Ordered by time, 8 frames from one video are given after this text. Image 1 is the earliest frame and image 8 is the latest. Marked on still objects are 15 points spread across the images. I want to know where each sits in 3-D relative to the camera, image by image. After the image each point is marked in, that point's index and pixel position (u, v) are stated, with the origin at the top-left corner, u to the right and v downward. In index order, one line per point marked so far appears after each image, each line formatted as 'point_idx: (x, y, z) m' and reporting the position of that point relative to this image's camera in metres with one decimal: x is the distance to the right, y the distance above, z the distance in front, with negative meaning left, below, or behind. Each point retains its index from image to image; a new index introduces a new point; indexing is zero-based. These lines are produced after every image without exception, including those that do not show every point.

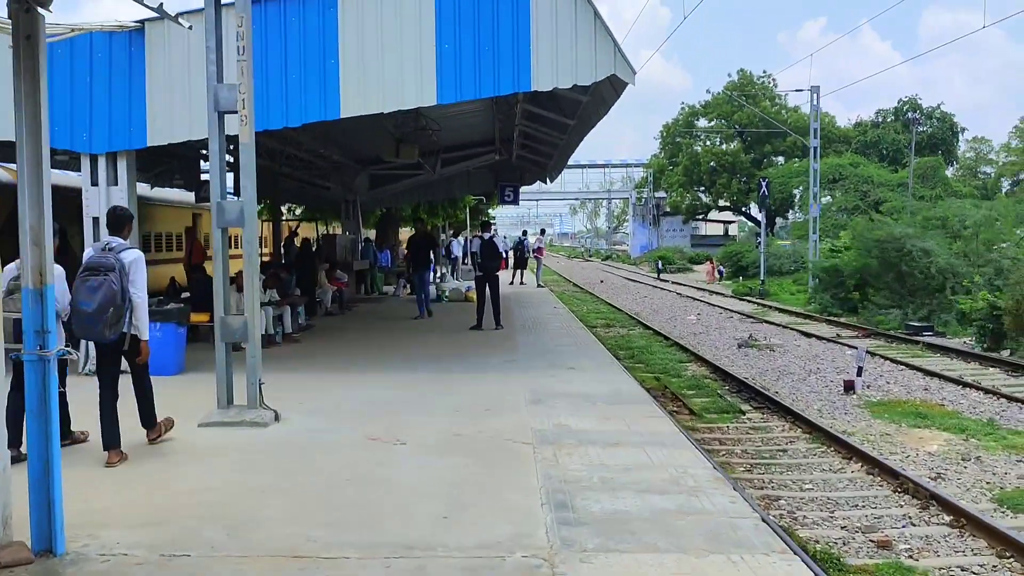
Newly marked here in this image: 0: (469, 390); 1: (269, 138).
0: (-0.4, -0.9, +8.2) m
1: (-3.9, +2.4, +14.9) m
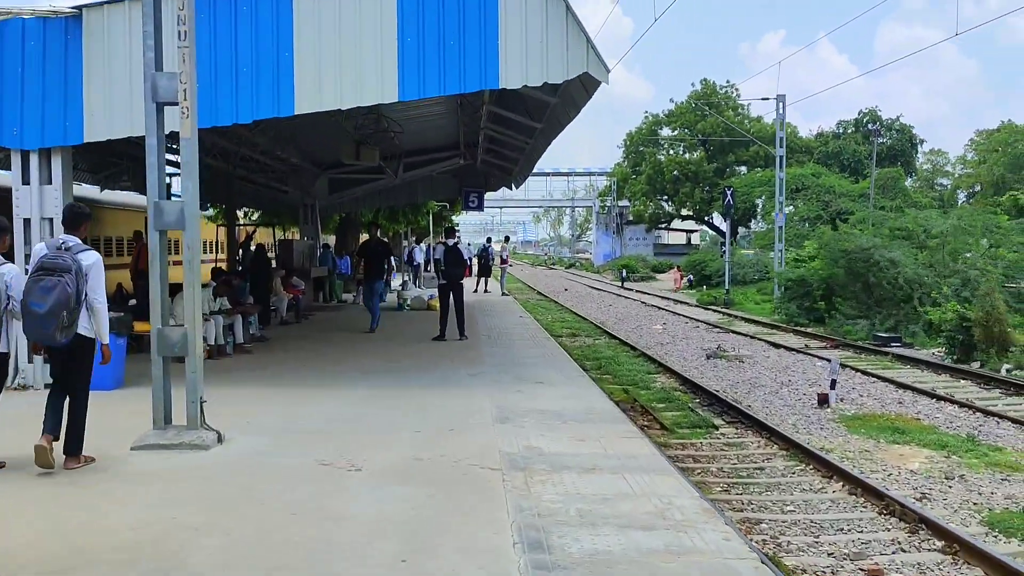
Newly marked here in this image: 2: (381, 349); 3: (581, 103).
0: (-0.7, -1.0, +7.6) m
1: (-4.4, +2.3, +14.3) m
2: (-1.6, -0.8, +11.7) m
3: (+0.9, +2.5, +12.4) m
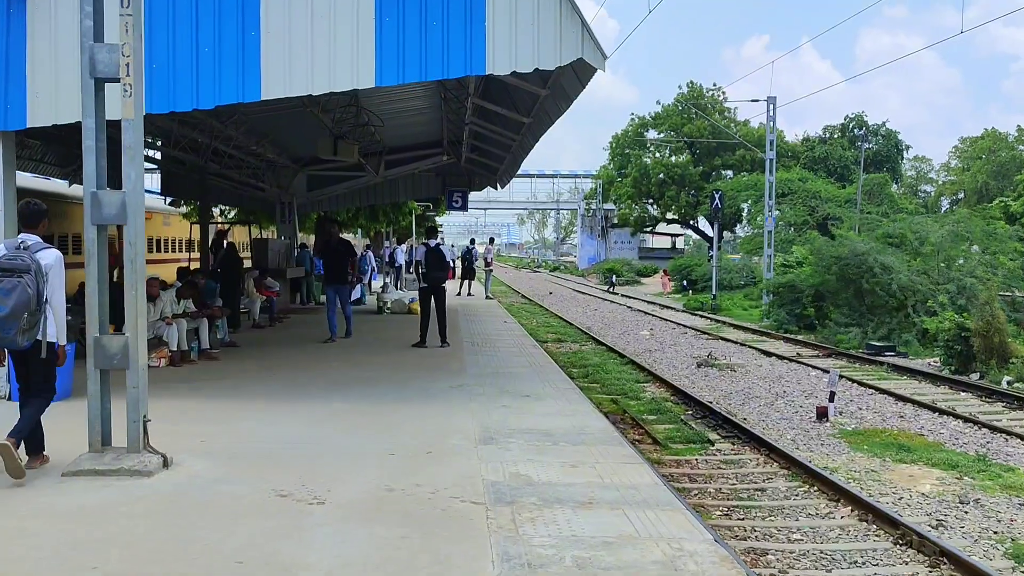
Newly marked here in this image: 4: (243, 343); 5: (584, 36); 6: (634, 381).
0: (-0.8, -1.0, +7.0) m
1: (-4.6, +2.3, +13.6) m
2: (-1.8, -0.8, +11.0) m
3: (+0.8, +2.4, +11.8) m
4: (-3.4, -0.7, +11.9) m
5: (+0.8, +2.7, +10.2) m
6: (+1.9, -1.4, +14.7) m
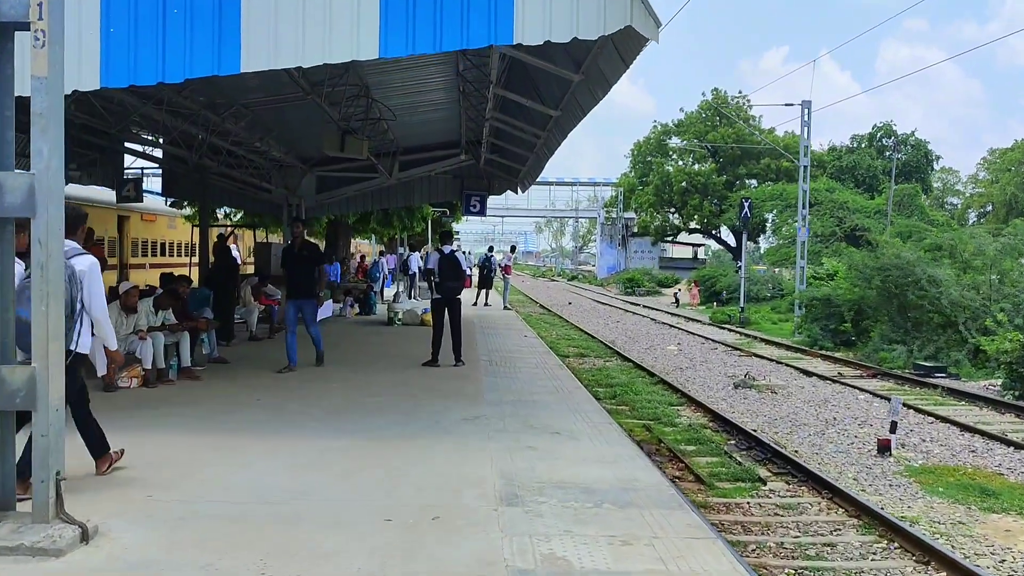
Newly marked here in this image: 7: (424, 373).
0: (-0.6, -1.1, +5.7) m
1: (-4.3, +2.2, +12.4) m
2: (-1.6, -0.9, +9.8) m
3: (+1.1, +2.3, +10.5) m
4: (-3.1, -0.8, +10.7) m
5: (+1.0, +2.6, +8.9) m
6: (+2.2, -1.6, +13.4) m
7: (-1.0, -0.9, +10.3) m
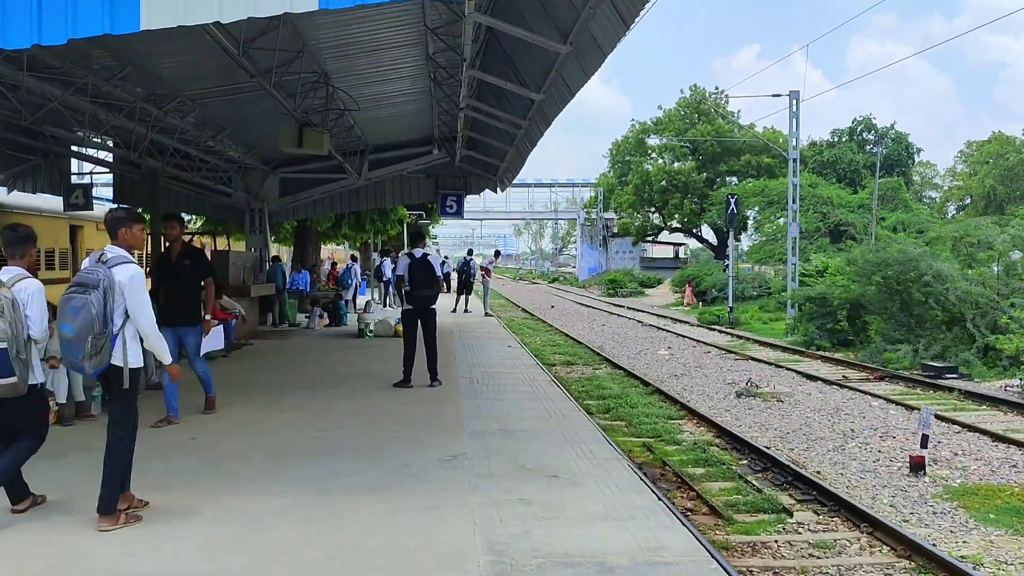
0: (-0.7, -1.2, +4.5) m
1: (-4.6, +2.0, +11.1) m
2: (-1.7, -1.0, +8.5) m
3: (+0.8, +2.2, +9.3) m
4: (-3.3, -0.9, +9.4) m
5: (+0.8, +2.5, +7.7) m
6: (+2.0, -1.7, +12.2) m
7: (-1.1, -1.0, +9.0) m
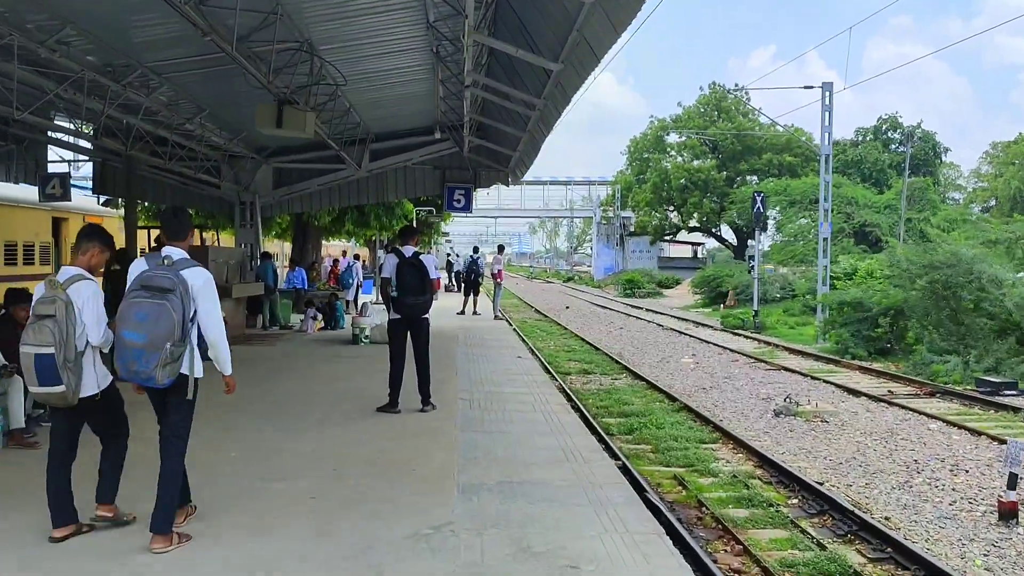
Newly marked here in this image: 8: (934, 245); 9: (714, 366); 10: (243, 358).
0: (-0.7, -1.2, +3.0) m
1: (-4.4, +2.0, +9.7) m
2: (-1.6, -1.1, +7.0) m
3: (+0.9, +2.2, +7.8) m
4: (-3.2, -1.0, +8.0) m
5: (+0.9, +2.5, +6.2) m
6: (+2.1, -1.7, +10.6) m
7: (-1.1, -1.1, +7.6) m
8: (+8.4, +0.9, +18.7) m
9: (+3.9, -1.5, +18.2) m
10: (-3.5, -0.9, +12.1) m
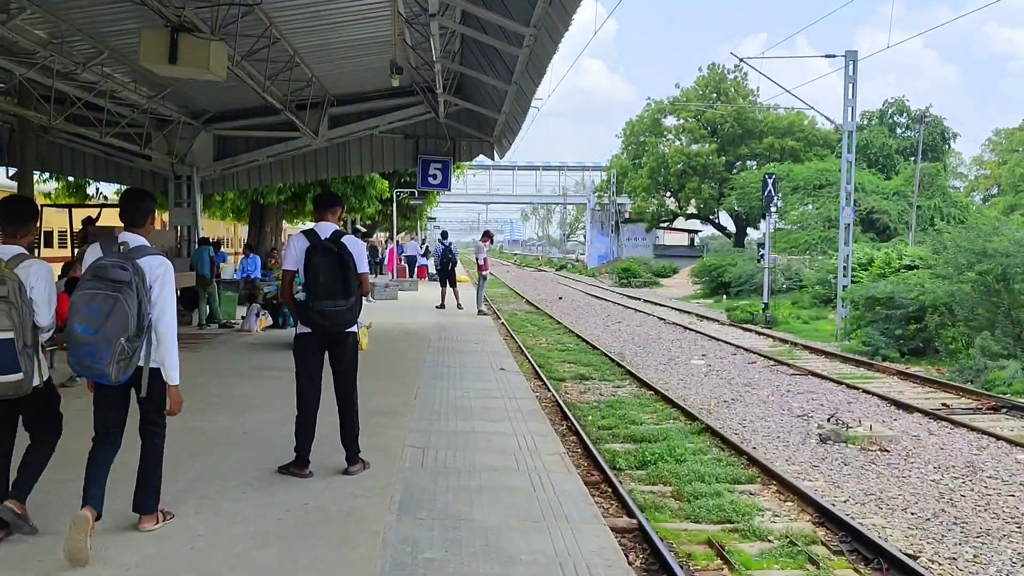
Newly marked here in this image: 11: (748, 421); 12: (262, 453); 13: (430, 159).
0: (-0.8, -1.3, +0.6) m
1: (-4.6, +2.1, +7.2) m
2: (-1.8, -1.1, +4.6) m
3: (+0.8, +2.2, +5.3) m
4: (-3.4, -0.9, +5.5) m
5: (+0.8, +2.4, +3.7) m
6: (+1.9, -1.7, +8.2) m
7: (-1.2, -1.0, +5.1) m
8: (+8.2, +1.0, +16.3) m
9: (+3.6, -1.4, +15.8) m
10: (-3.7, -0.8, +9.6) m
11: (+2.8, -1.6, +11.0) m
12: (-1.7, -1.0, +6.5) m
13: (-1.4, +2.2, +16.7) m
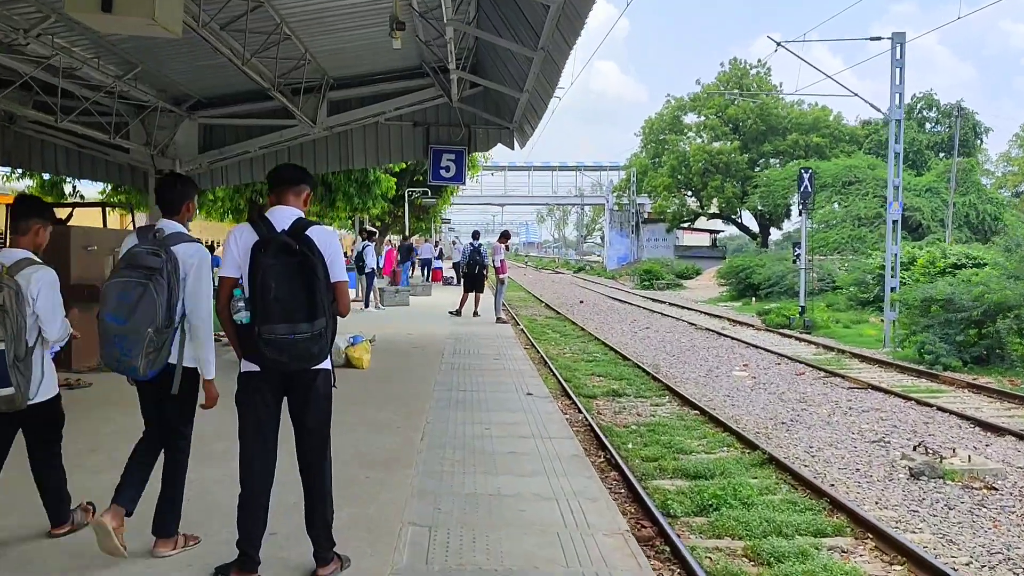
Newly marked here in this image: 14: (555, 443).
0: (-0.7, -1.3, -1.0) m
1: (-4.4, +2.0, +5.7) m
2: (-1.6, -1.1, +3.0) m
3: (+0.9, +2.1, +3.8) m
4: (-3.2, -1.0, +4.0) m
5: (+0.9, +2.4, +2.2) m
6: (+2.1, -1.7, +6.6) m
7: (-1.0, -1.1, +3.6) m
8: (+8.5, +1.0, +14.5) m
9: (+4.0, -1.4, +14.1) m
10: (-3.4, -0.9, +8.1) m
11: (+3.1, -1.6, +9.3) m
12: (-1.5, -1.0, +4.9) m
13: (-1.0, +2.1, +15.1) m
14: (+0.3, -1.1, +7.8) m
